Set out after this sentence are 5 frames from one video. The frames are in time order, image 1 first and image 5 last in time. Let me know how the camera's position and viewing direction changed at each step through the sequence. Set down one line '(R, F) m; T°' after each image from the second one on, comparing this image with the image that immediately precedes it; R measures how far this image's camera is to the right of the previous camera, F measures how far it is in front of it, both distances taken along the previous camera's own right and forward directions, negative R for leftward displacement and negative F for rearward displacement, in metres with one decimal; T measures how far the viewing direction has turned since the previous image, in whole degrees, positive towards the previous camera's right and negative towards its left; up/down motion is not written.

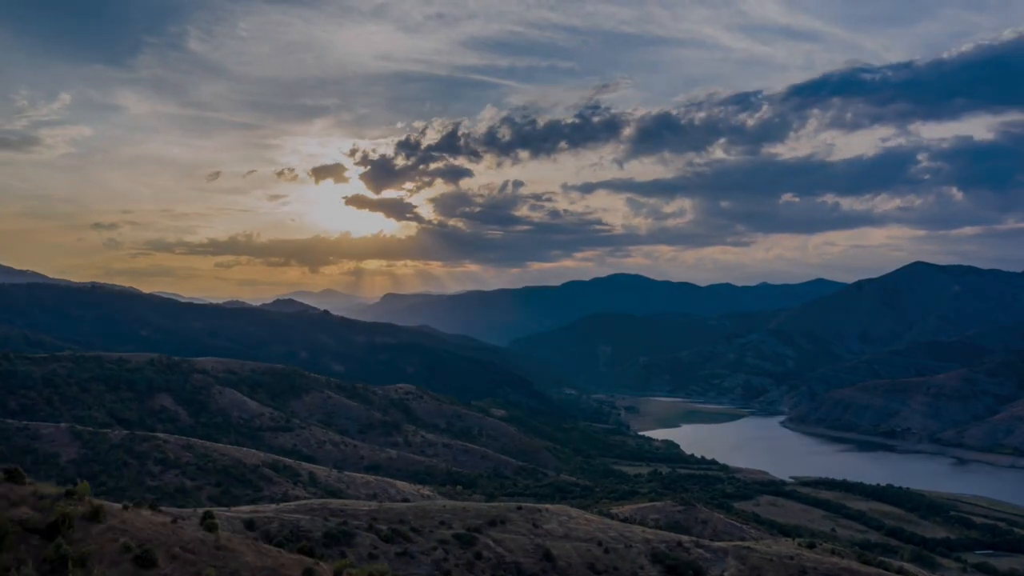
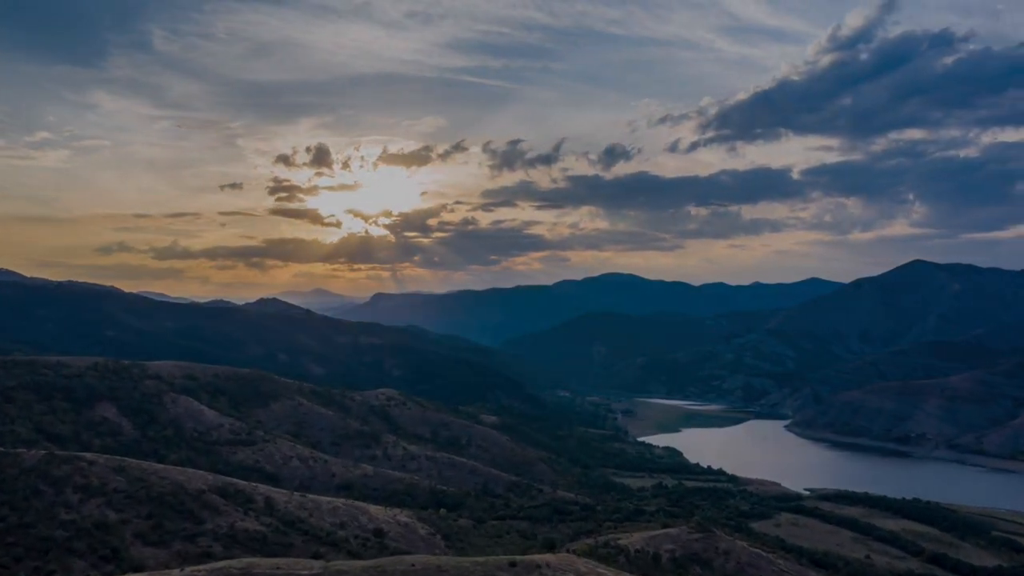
(0.0, +6.5) m; +1°
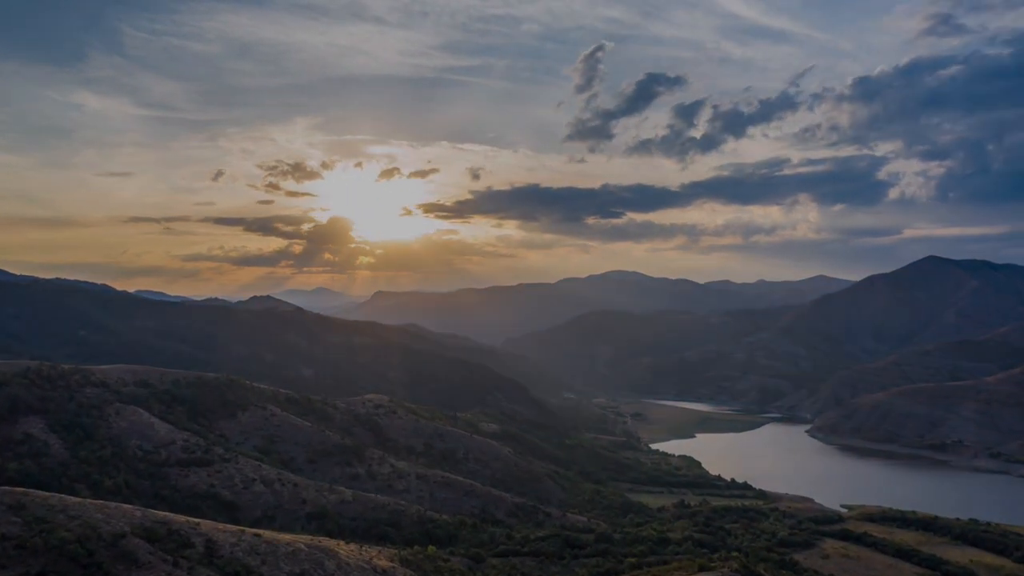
(0.0, +7.8) m; 0°
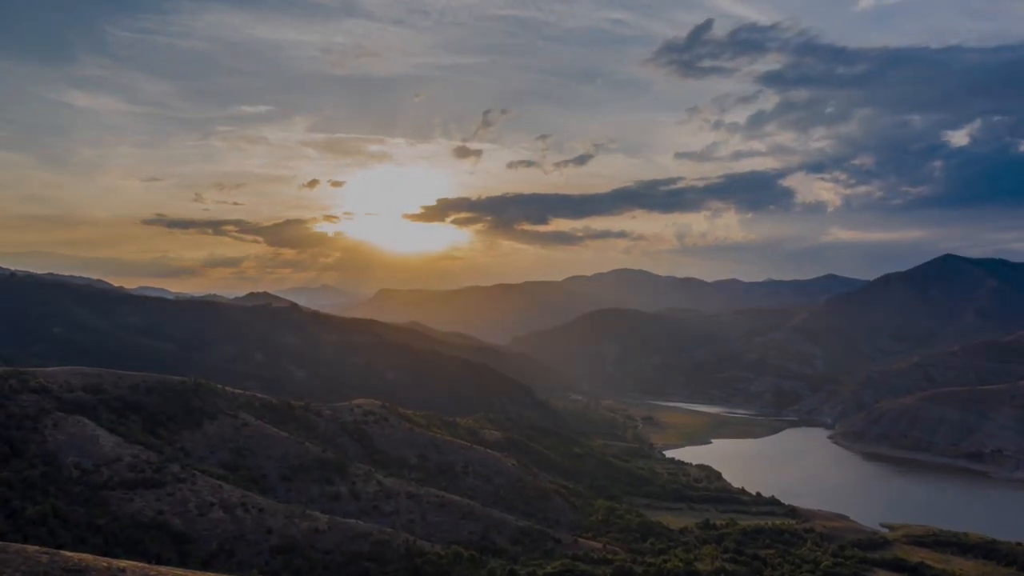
(0.0, +6.5) m; 0°
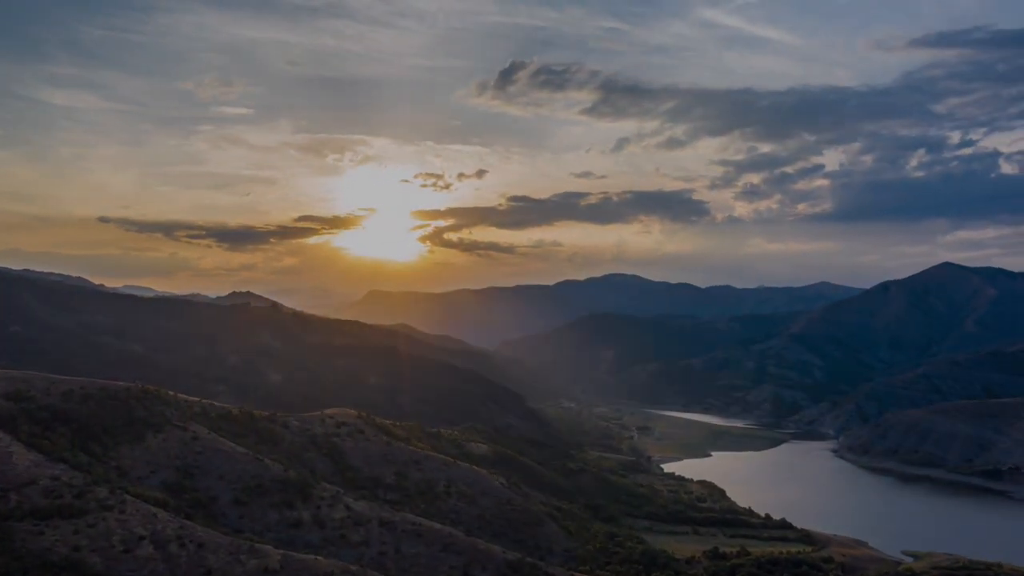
(0.0, +5.6) m; +1°
